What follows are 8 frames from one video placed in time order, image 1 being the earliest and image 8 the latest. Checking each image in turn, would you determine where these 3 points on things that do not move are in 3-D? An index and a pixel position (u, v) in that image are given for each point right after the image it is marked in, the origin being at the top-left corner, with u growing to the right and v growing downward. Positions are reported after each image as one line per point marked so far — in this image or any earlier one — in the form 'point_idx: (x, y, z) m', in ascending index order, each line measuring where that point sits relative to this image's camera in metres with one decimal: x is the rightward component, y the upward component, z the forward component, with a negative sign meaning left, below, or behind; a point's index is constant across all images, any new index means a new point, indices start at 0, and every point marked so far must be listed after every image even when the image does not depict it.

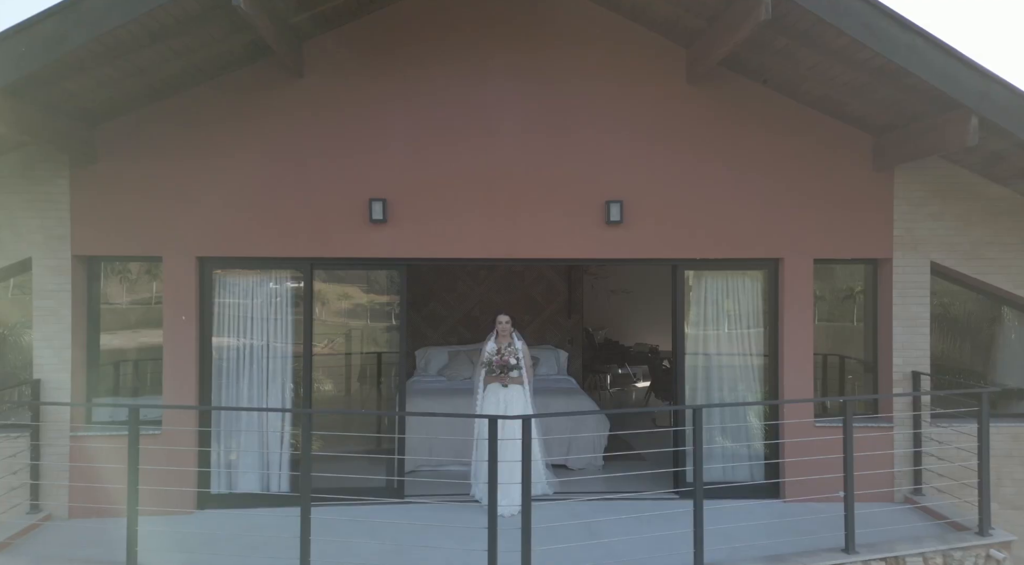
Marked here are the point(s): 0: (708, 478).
0: (+1.5, -1.5, +5.0) m
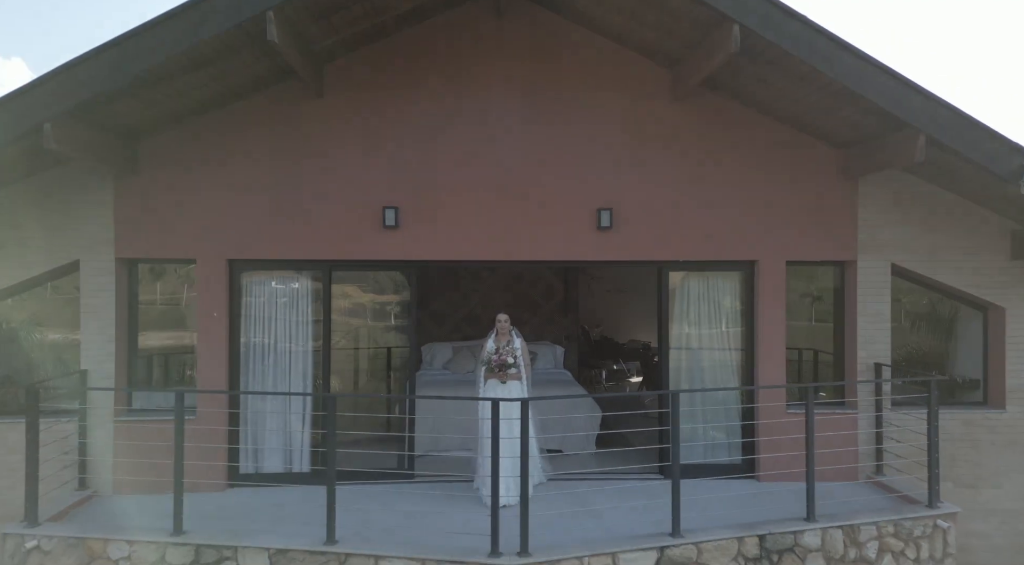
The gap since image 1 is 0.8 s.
0: (+1.5, -1.5, +5.5) m
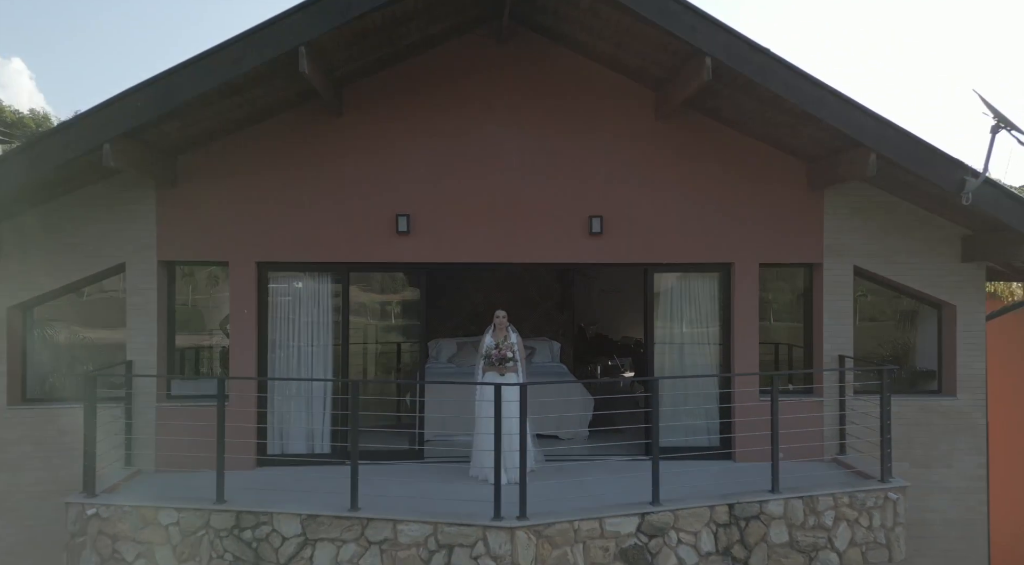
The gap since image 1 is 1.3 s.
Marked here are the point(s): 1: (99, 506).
0: (+1.5, -1.5, +6.1) m
1: (-3.0, -1.6, +4.8) m
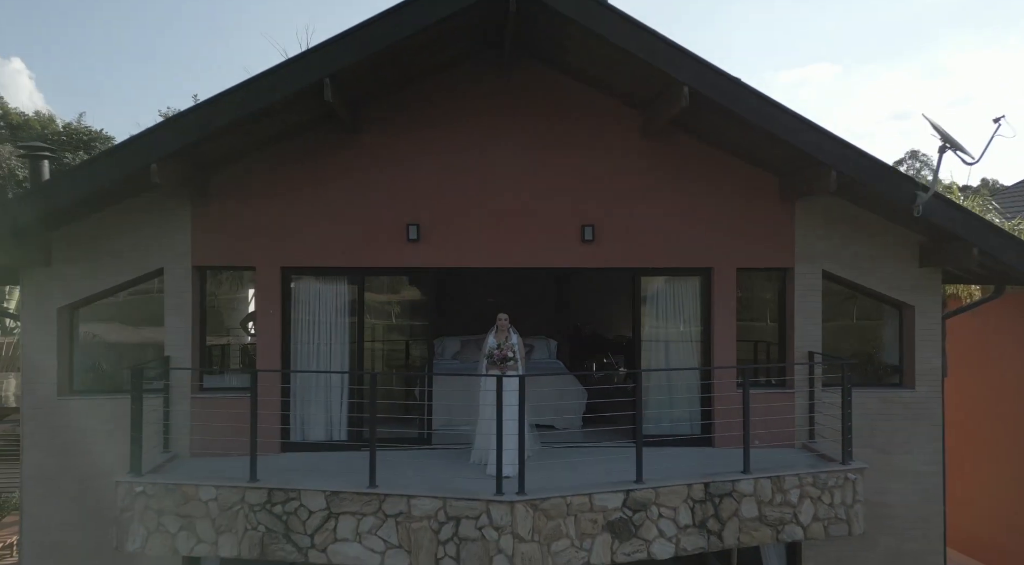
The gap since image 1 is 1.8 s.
0: (+1.5, -1.5, +6.7) m
1: (-3.0, -1.7, +5.4) m
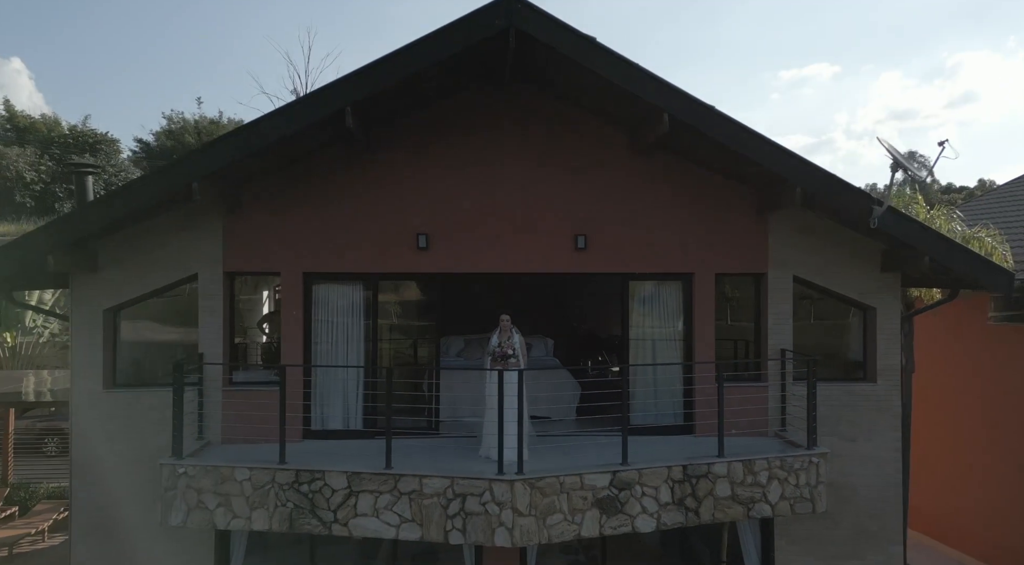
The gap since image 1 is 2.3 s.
0: (+1.5, -1.6, +7.4) m
1: (-3.0, -1.7, +6.1) m
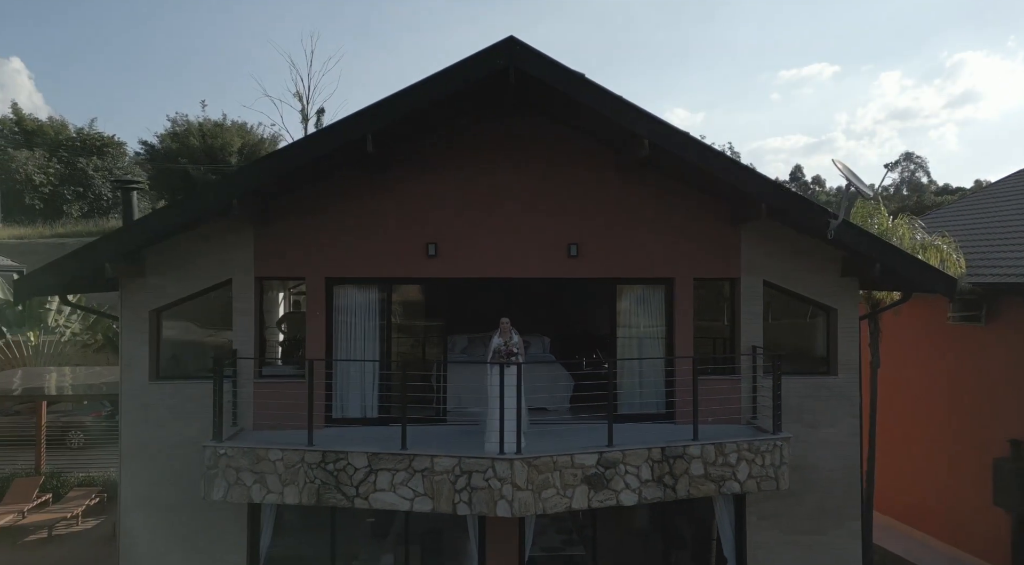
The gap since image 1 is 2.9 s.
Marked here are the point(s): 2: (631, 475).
0: (+1.5, -1.6, +8.3) m
1: (-3.0, -1.8, +7.0) m
2: (+1.2, -2.0, +6.9) m
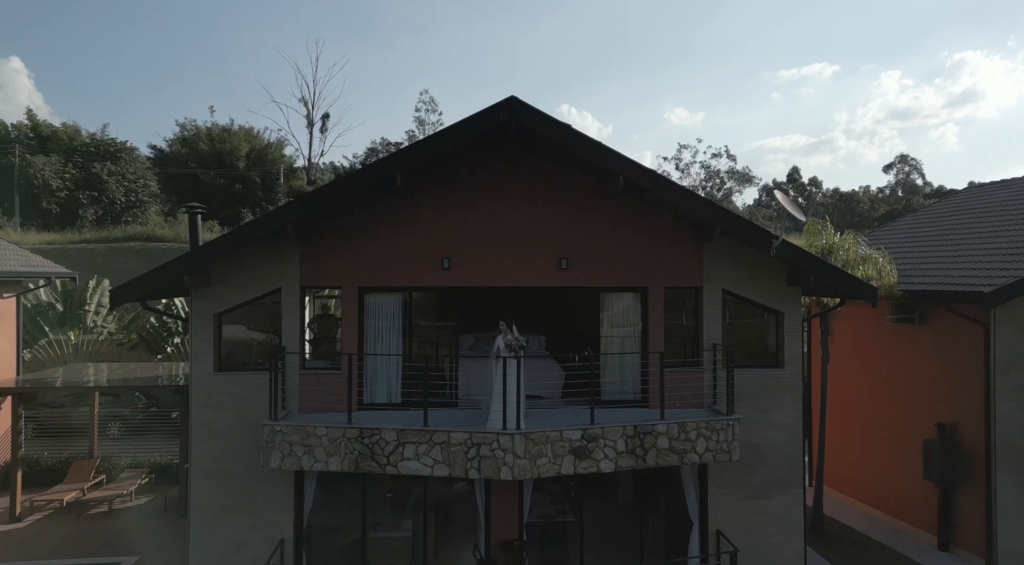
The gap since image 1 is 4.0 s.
0: (+1.5, -1.7, +9.9) m
1: (-3.0, -1.9, +8.6) m
2: (+1.3, -2.1, +8.5) m
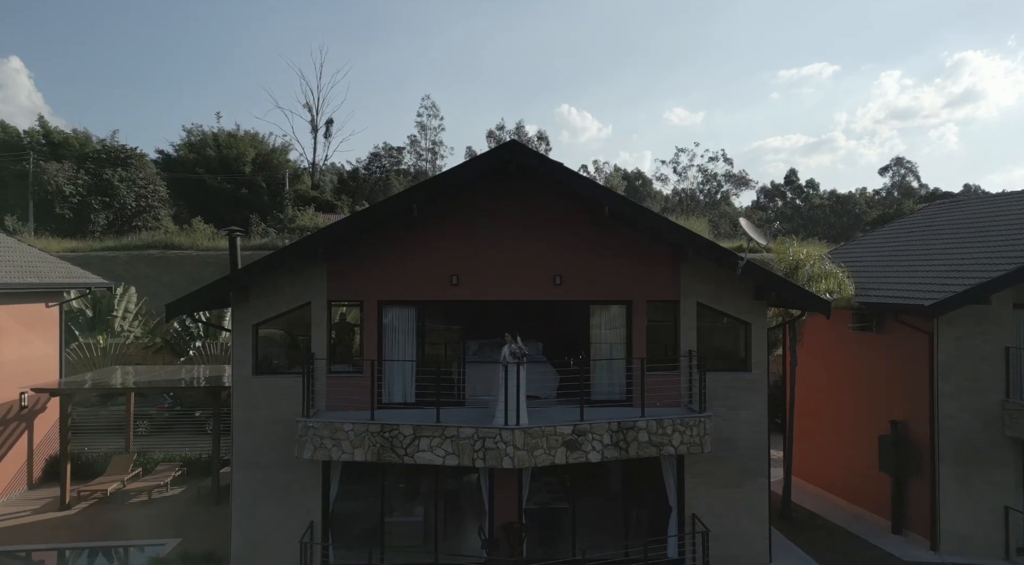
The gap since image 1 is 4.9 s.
0: (+1.5, -2.0, +11.2) m
1: (-3.0, -2.1, +9.9) m
2: (+1.3, -2.4, +9.8) m
